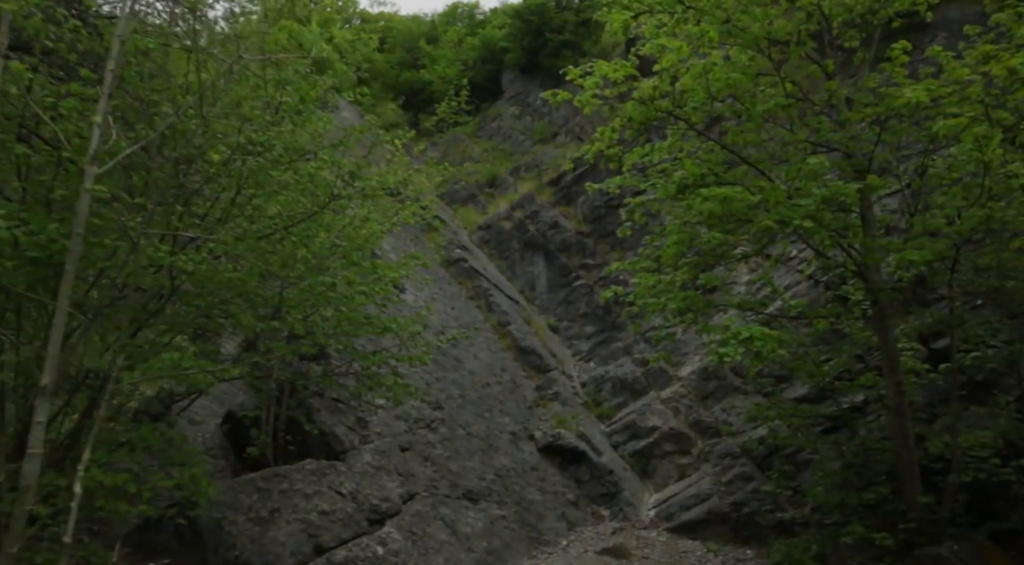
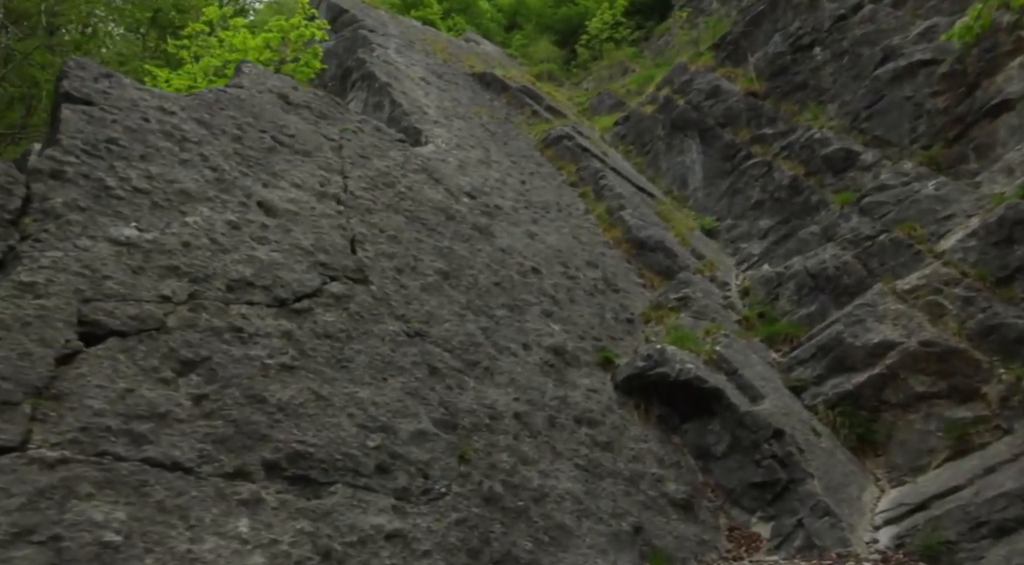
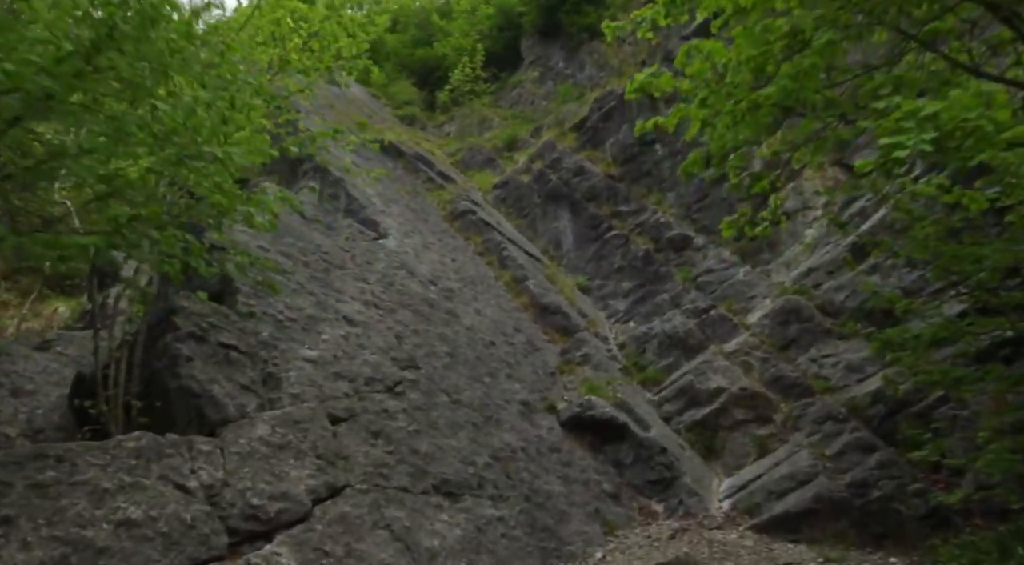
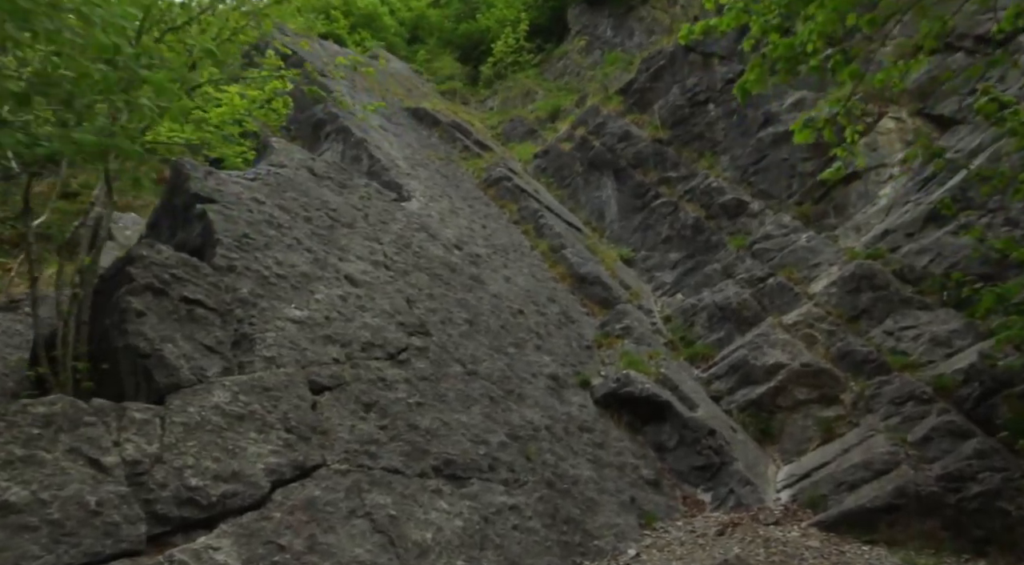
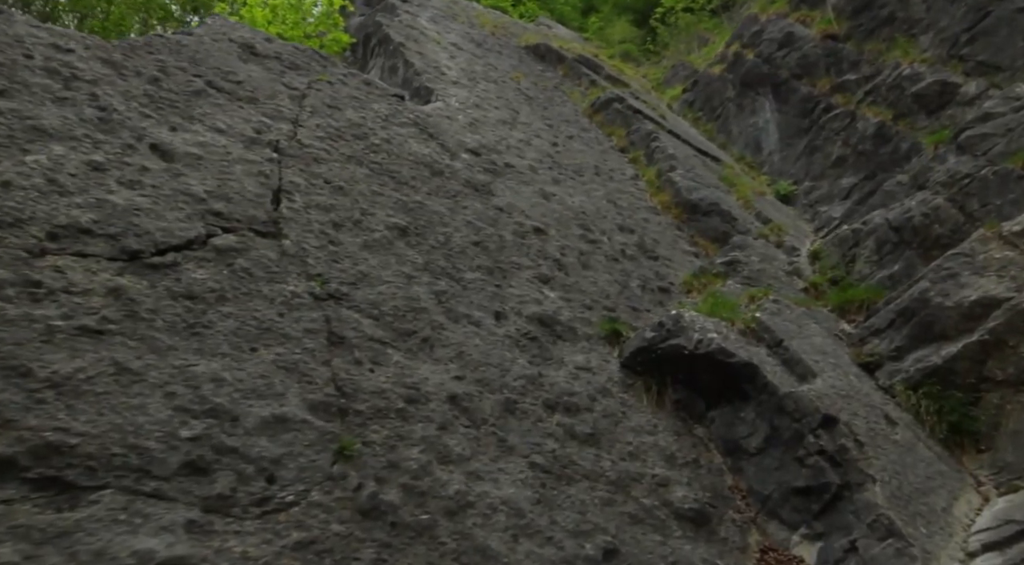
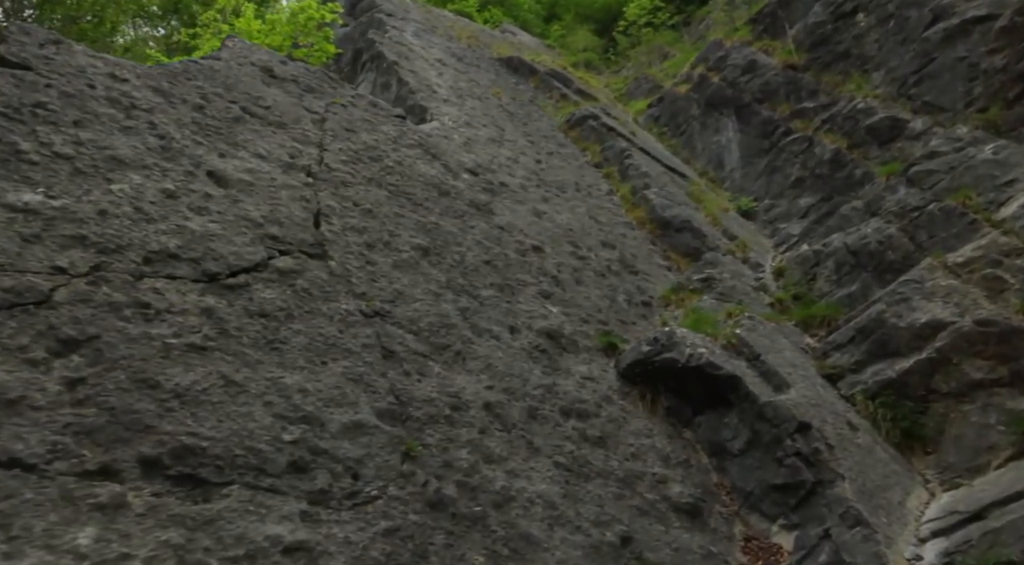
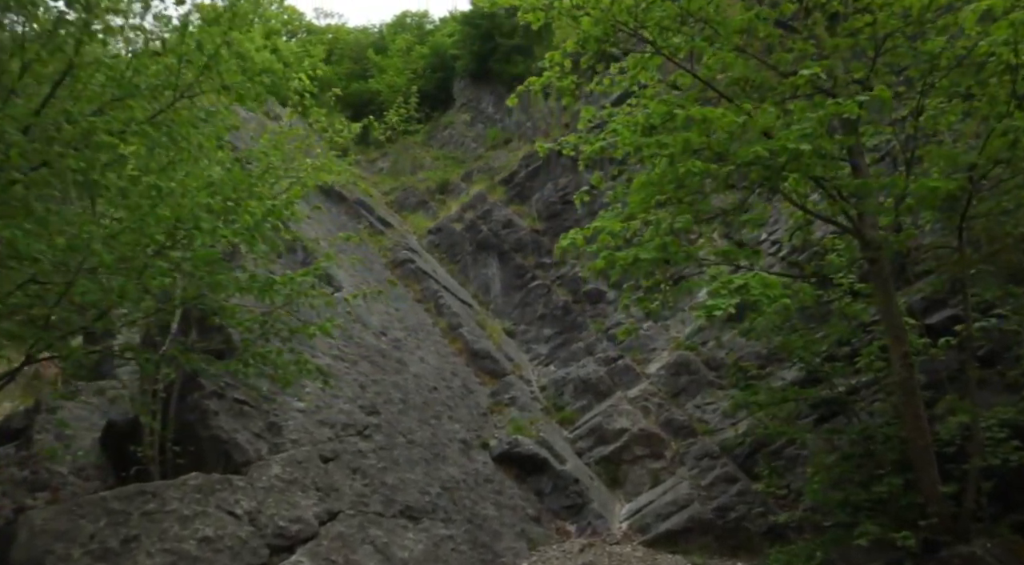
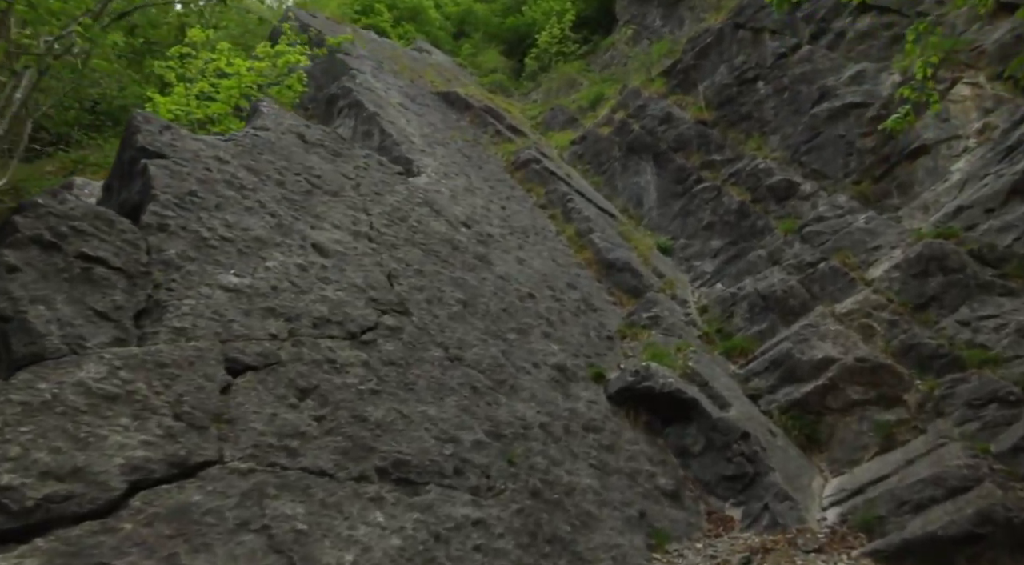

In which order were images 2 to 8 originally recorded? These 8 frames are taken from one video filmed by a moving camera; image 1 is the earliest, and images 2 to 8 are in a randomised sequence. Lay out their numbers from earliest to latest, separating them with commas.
7, 3, 4, 8, 2, 6, 5
